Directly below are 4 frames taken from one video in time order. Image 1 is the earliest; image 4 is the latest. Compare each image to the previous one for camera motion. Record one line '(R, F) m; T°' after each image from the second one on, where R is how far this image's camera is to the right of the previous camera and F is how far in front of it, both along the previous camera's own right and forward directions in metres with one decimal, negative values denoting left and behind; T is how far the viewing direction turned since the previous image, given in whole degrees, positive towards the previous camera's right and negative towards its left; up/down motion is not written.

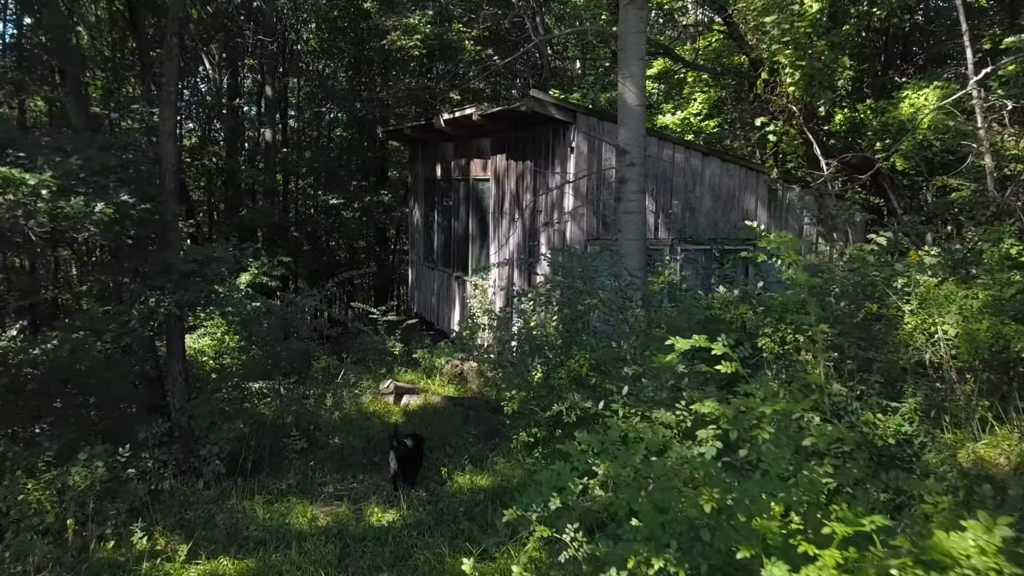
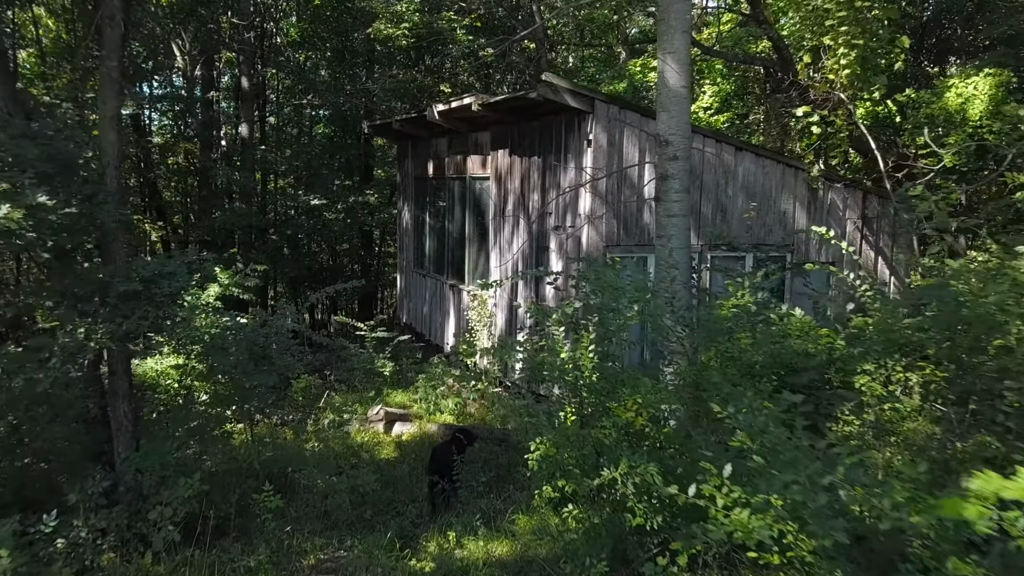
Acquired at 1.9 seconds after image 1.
(-0.2, +1.0) m; +1°
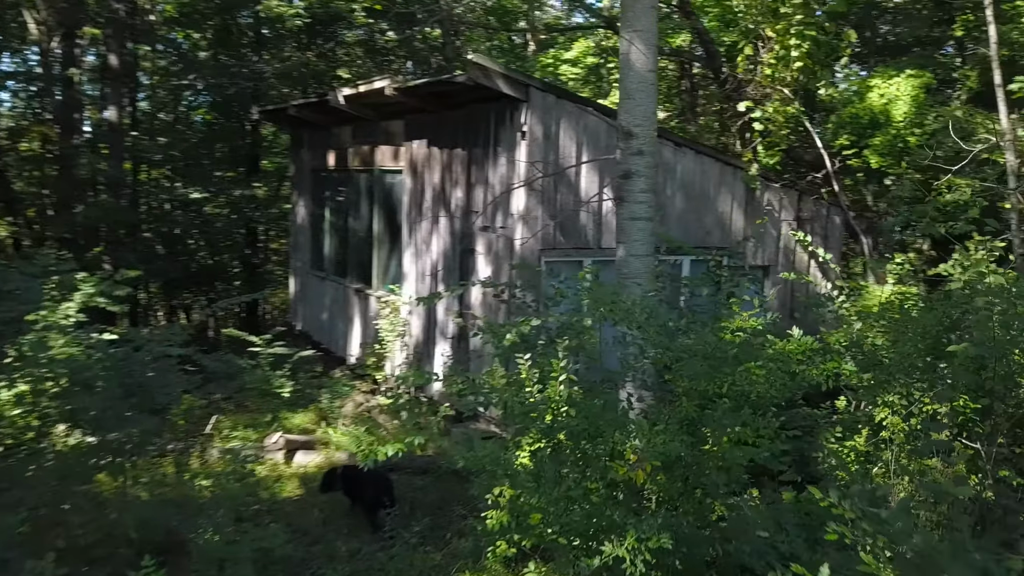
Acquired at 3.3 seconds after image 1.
(-0.3, +0.7) m; +8°
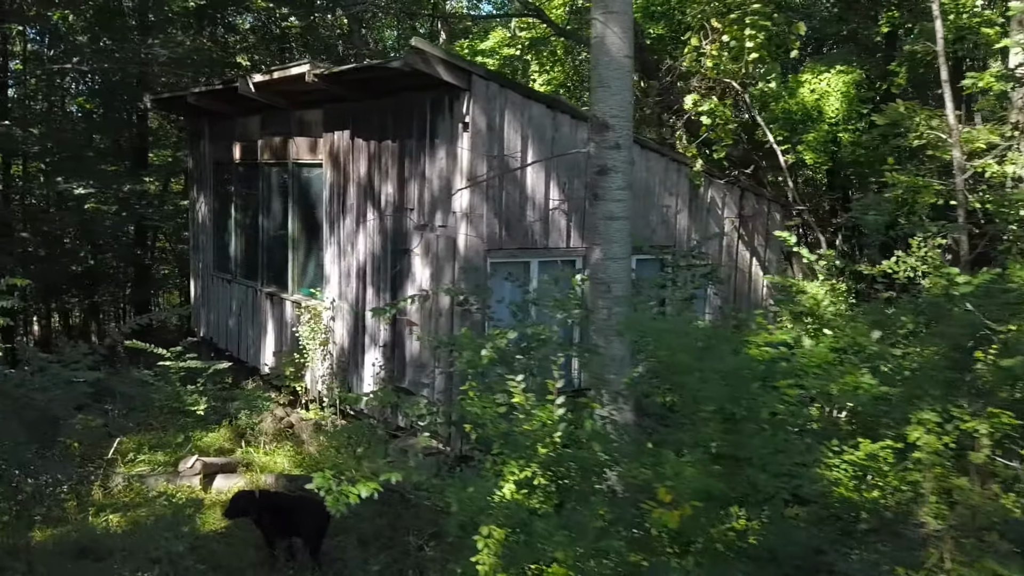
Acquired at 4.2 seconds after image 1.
(-0.3, +0.4) m; +7°
